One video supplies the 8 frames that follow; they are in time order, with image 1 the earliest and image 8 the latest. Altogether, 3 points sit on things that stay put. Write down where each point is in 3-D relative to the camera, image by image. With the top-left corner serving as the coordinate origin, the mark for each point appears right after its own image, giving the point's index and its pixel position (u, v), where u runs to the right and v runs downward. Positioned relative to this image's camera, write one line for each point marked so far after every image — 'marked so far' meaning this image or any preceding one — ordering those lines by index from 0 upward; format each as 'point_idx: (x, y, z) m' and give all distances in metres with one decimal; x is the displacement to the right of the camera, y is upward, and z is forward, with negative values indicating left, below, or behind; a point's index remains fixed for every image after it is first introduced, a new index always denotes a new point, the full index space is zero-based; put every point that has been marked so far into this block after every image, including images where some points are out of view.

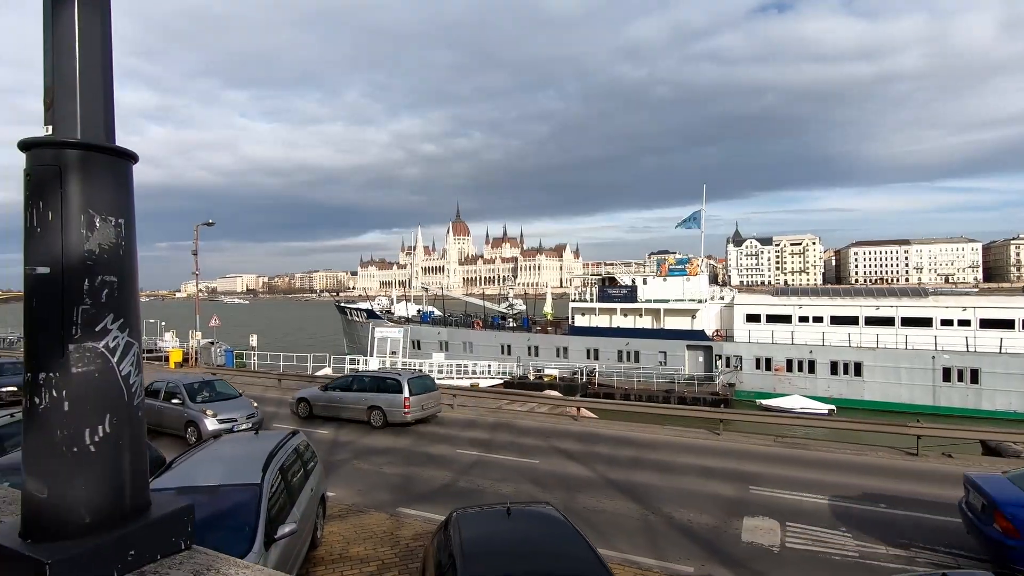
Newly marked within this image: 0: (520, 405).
0: (+0.4, -4.1, +19.1) m
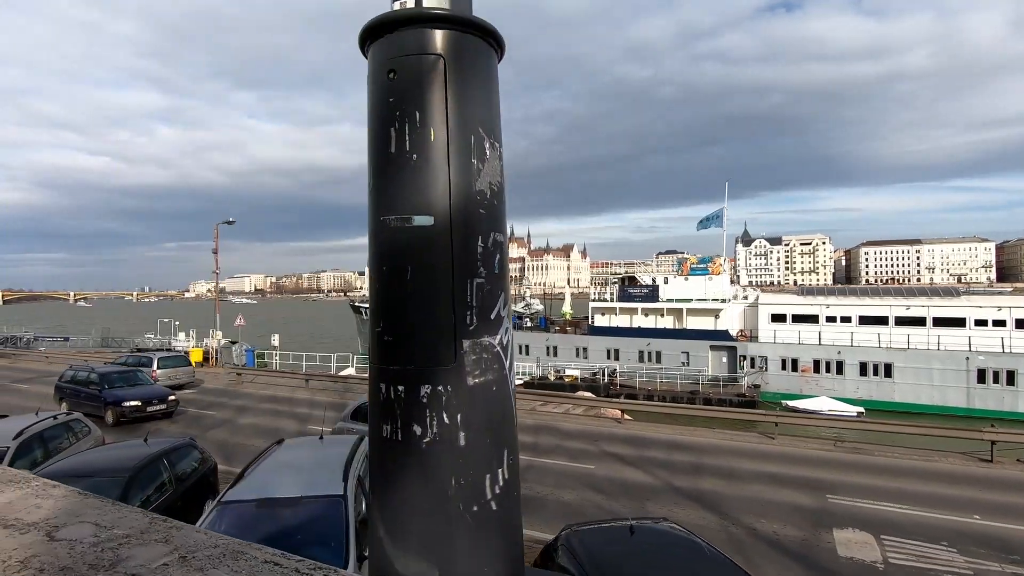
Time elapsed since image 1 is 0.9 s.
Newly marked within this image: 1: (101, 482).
0: (+1.5, -4.0, +18.6) m
1: (-4.6, -2.2, +6.2) m
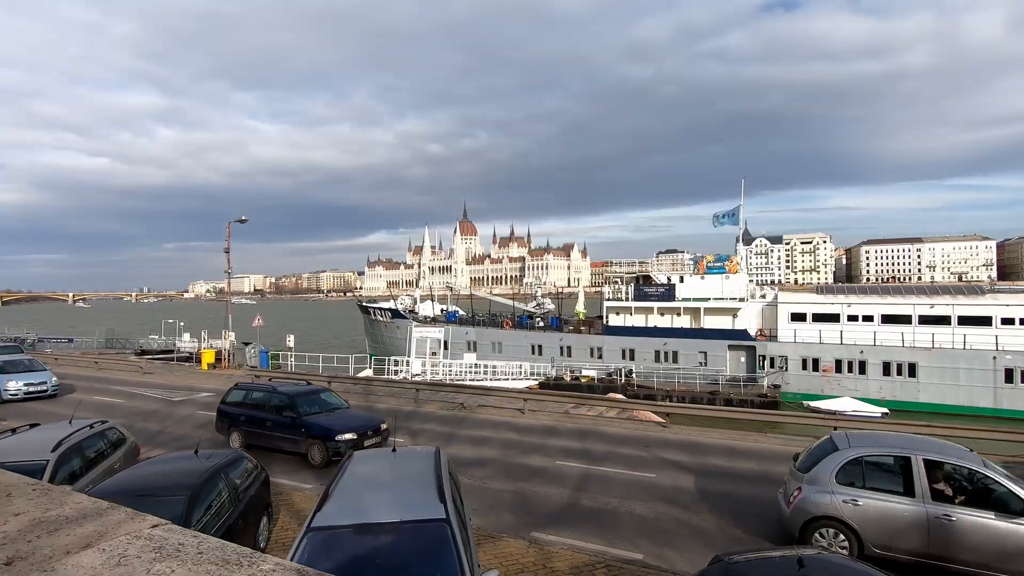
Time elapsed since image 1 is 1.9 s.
0: (+2.6, -4.0, +18.0) m
1: (-3.6, -2.2, +5.6) m
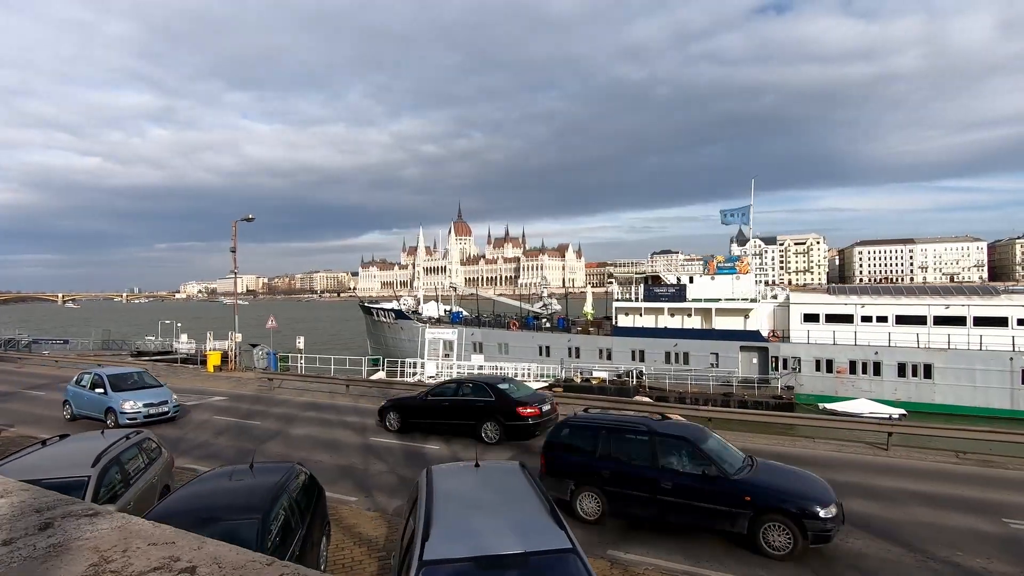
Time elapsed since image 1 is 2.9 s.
0: (+3.4, -4.0, +17.5) m
1: (-2.6, -2.2, +5.0) m
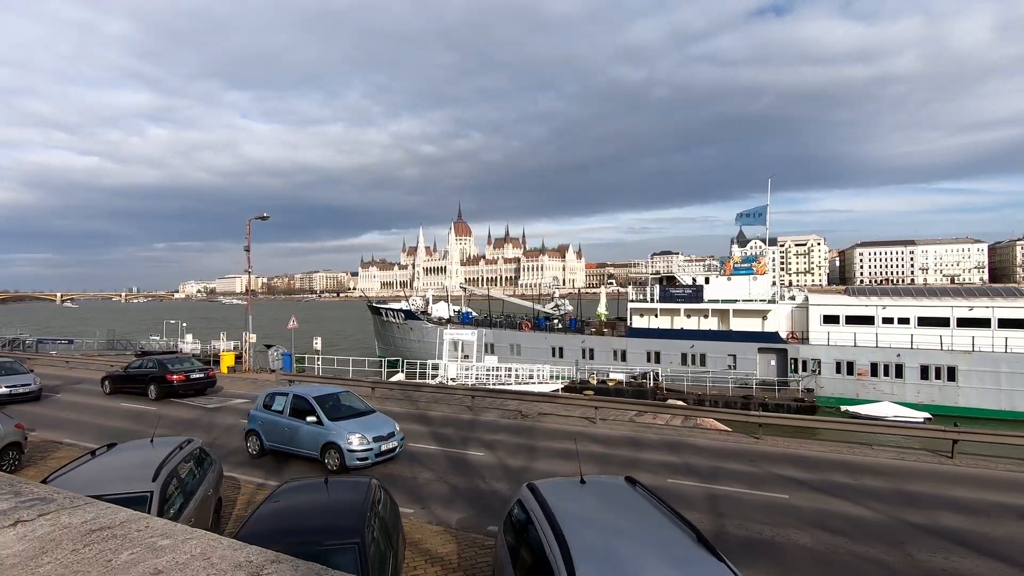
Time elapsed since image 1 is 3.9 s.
0: (+4.5, -4.0, +17.0) m
1: (-1.5, -2.2, +4.5) m
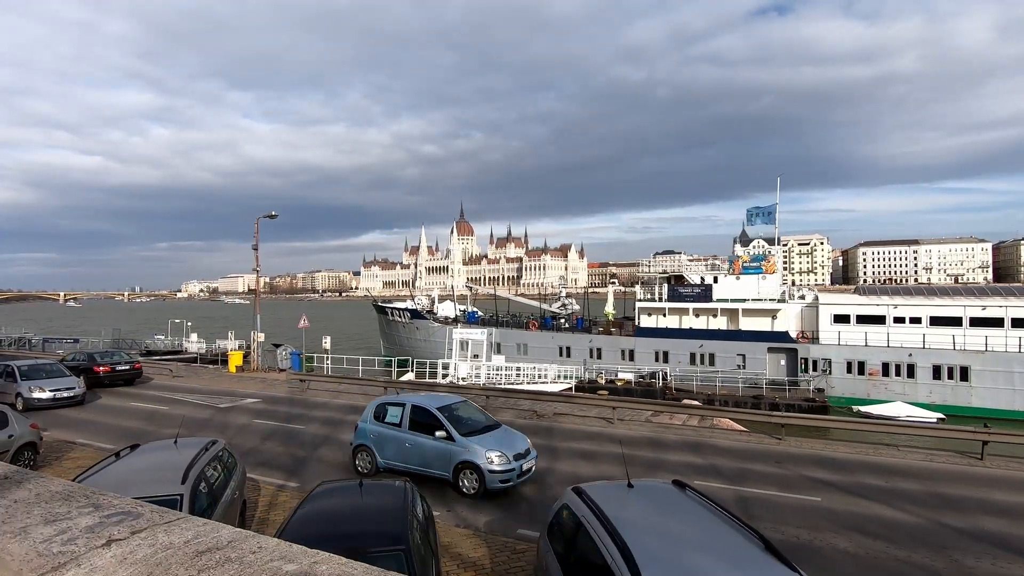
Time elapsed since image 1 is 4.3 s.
0: (+4.9, -4.0, +16.8) m
1: (-1.1, -2.2, +4.3) m
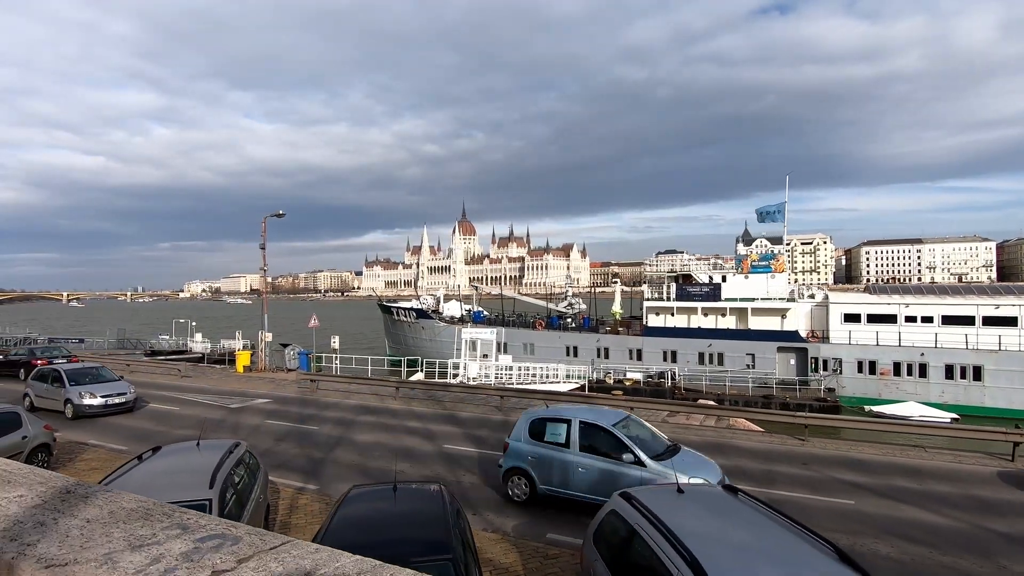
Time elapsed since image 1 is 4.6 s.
0: (+5.4, -3.9, +16.6) m
1: (-0.7, -2.1, +4.1) m
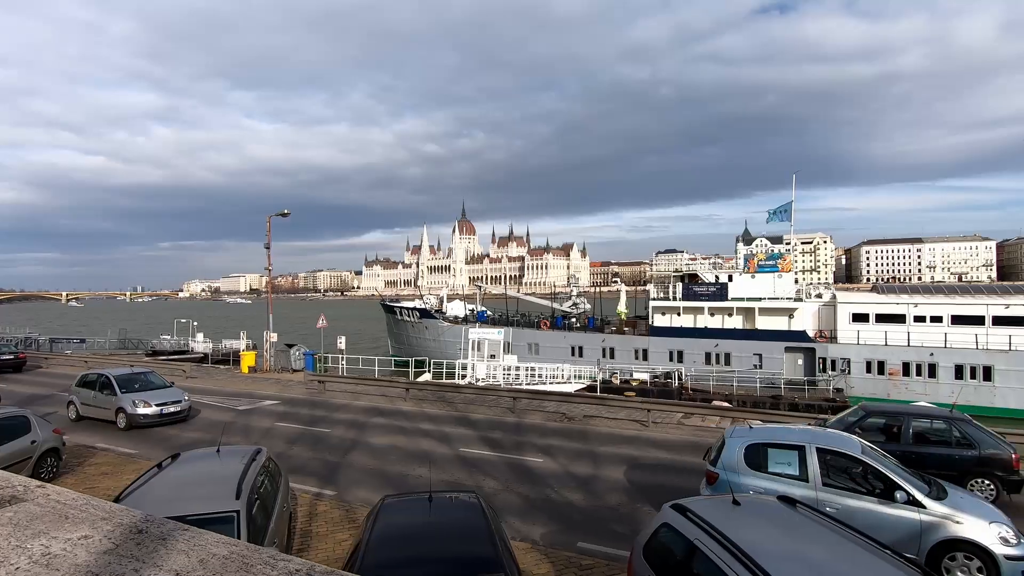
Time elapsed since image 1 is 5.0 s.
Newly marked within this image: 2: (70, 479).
0: (+5.8, -3.9, +16.4) m
1: (-0.3, -2.1, +3.9) m
2: (-8.5, -3.7, +10.4) m
